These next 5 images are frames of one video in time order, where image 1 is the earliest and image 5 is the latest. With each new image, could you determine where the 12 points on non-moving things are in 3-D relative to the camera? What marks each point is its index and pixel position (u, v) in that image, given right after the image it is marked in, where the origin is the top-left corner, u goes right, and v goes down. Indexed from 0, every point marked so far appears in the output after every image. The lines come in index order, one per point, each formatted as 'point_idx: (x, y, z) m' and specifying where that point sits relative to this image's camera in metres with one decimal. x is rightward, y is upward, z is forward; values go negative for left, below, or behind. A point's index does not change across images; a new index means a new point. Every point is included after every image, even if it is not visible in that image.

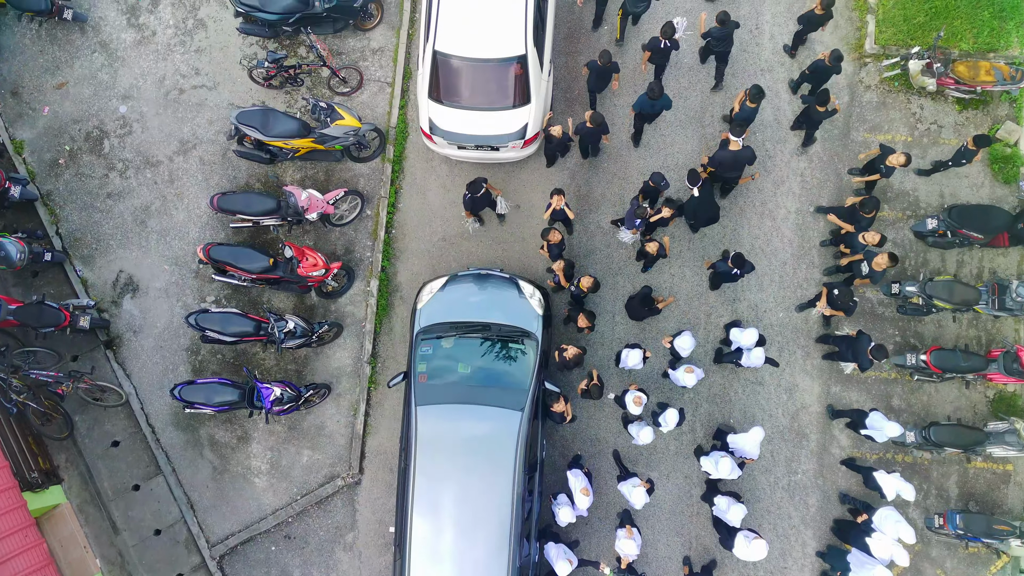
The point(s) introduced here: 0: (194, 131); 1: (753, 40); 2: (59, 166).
0: (-3.1, +1.5, +8.1) m
1: (+2.3, +2.4, +8.1) m
2: (-4.4, +1.2, +8.1) m
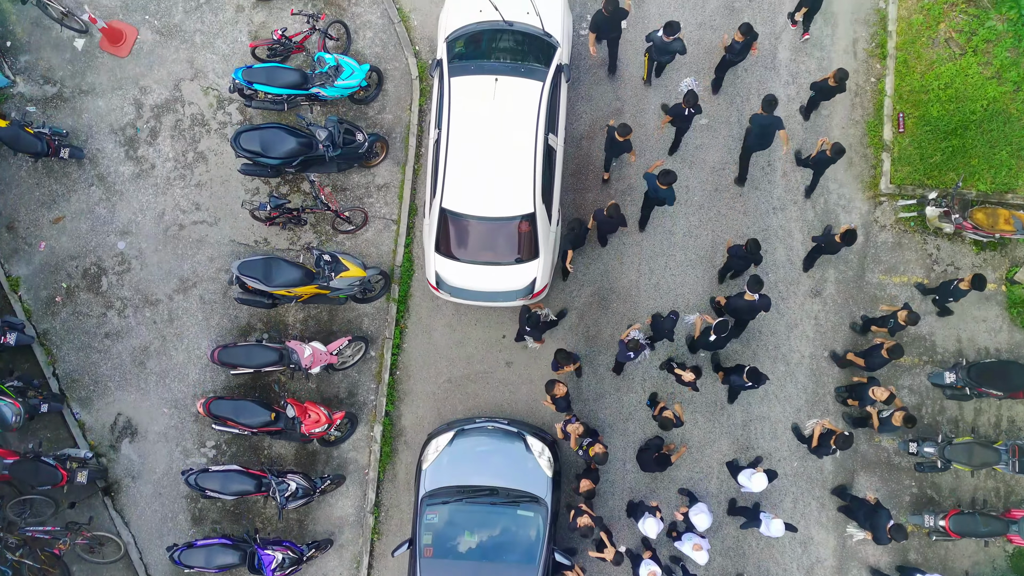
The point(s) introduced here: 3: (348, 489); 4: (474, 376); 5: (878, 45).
0: (-3.0, +0.2, +7.9) m
1: (+2.4, +1.0, +7.9) m
2: (-4.3, -0.2, +7.9) m
3: (-1.5, -1.8, +7.6) m
4: (-0.4, -0.8, +7.8) m
5: (+3.5, +2.3, +8.0) m
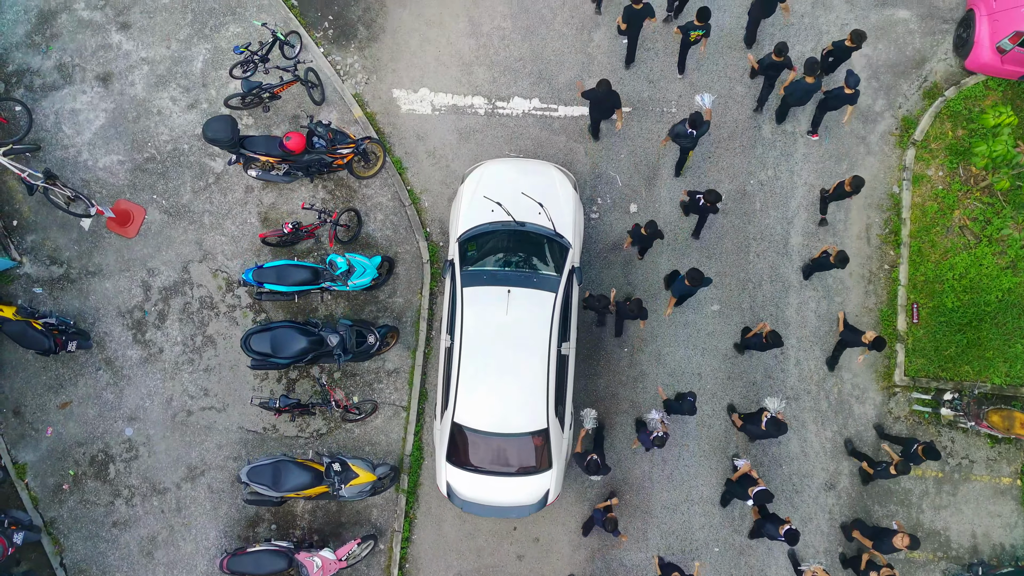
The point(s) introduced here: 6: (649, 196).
0: (-2.9, -1.6, +7.9) m
1: (+2.5, -0.7, +7.8) m
2: (-4.2, -1.9, +7.9) m
3: (-1.4, -3.6, +7.6) m
4: (-0.3, -2.6, +7.7) m
5: (+3.6, +0.5, +7.9) m
6: (+1.3, +0.9, +8.1) m
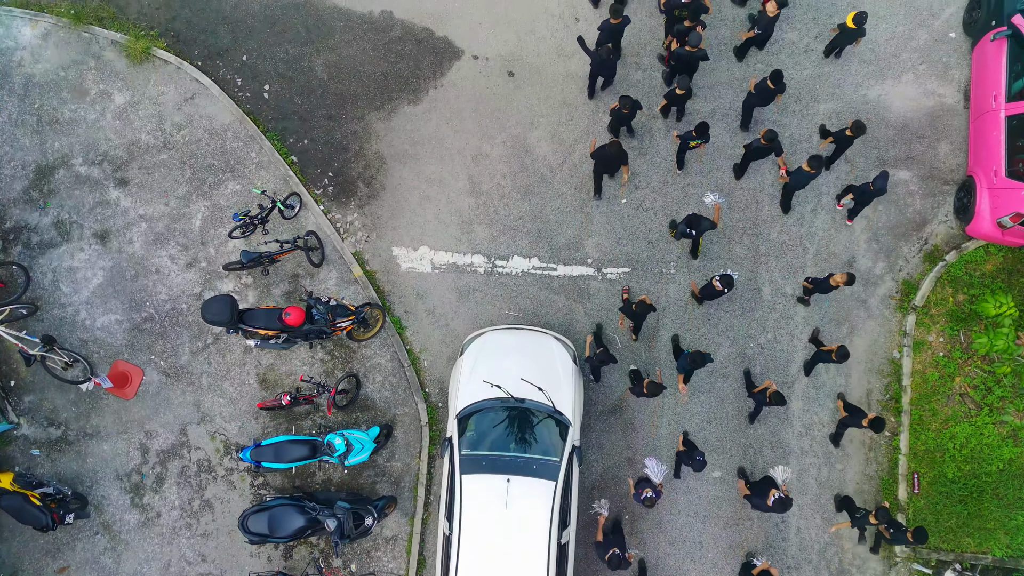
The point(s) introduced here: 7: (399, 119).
0: (-2.9, -3.1, +7.8) m
1: (+2.5, -2.3, +7.8) m
2: (-4.2, -3.5, +7.8) m
3: (-1.4, -5.2, +7.5) m
4: (-0.3, -4.1, +7.7) m
5: (+3.6, -1.0, +7.9) m
6: (+1.3, -0.7, +8.0) m
7: (-1.1, +1.7, +8.3) m
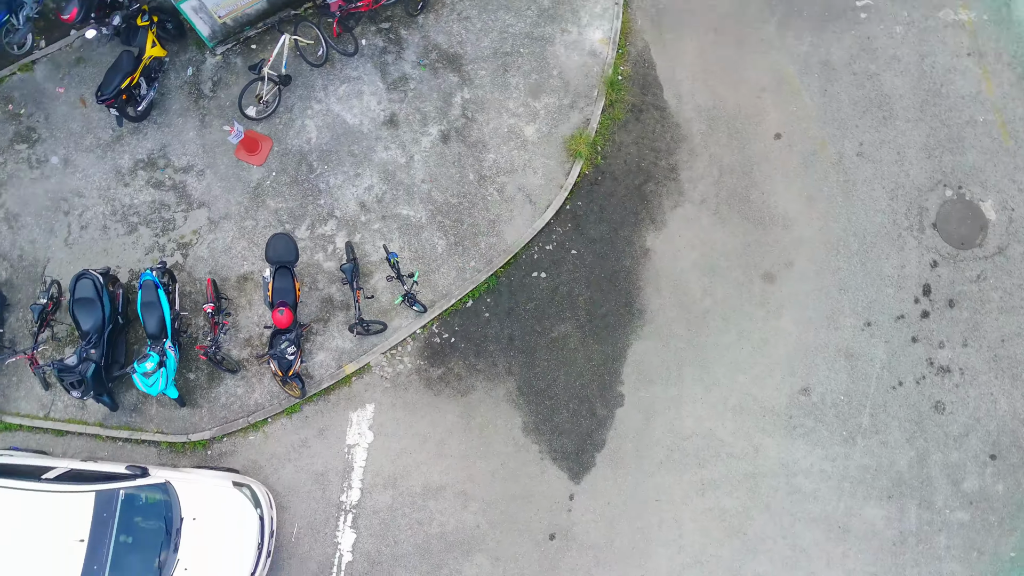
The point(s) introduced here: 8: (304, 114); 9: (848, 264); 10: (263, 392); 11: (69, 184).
0: (-4.9, +0.6, +8.5) m
1: (-4.1, -4.8, +7.7) m
2: (-5.2, +1.9, +8.7) m
3: (-7.0, -0.9, +8.3) m
4: (-6.0, -2.0, +8.1) m
5: (-2.9, -5.8, +7.4) m
6: (-2.5, -3.6, +7.8) m
7: (-0.1, -1.2, +7.9) m
8: (-2.1, +1.8, +8.5) m
9: (+3.2, +0.2, +7.8) m
10: (-2.4, -1.1, +8.1) m
11: (-4.5, +1.0, +8.5) m
